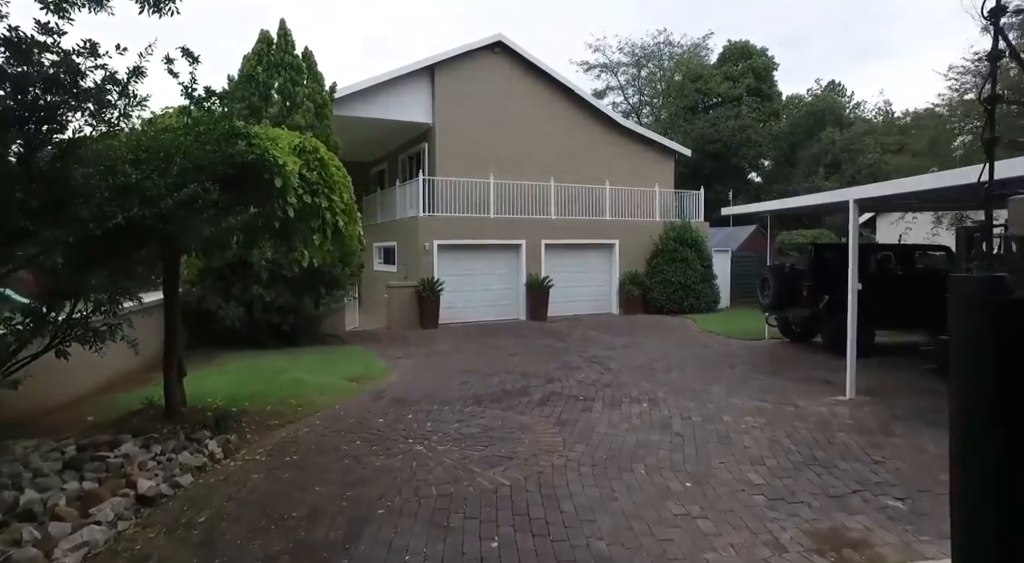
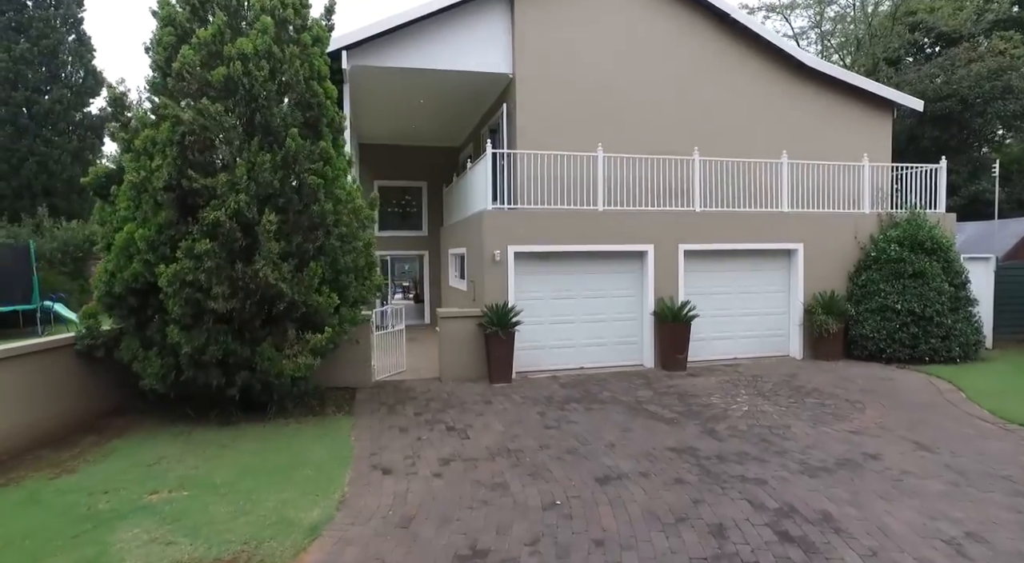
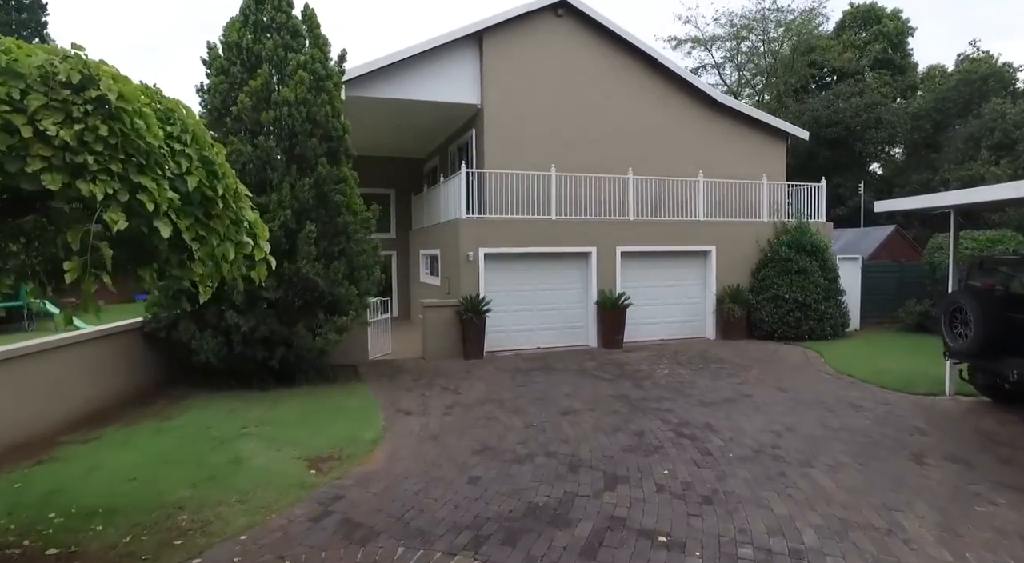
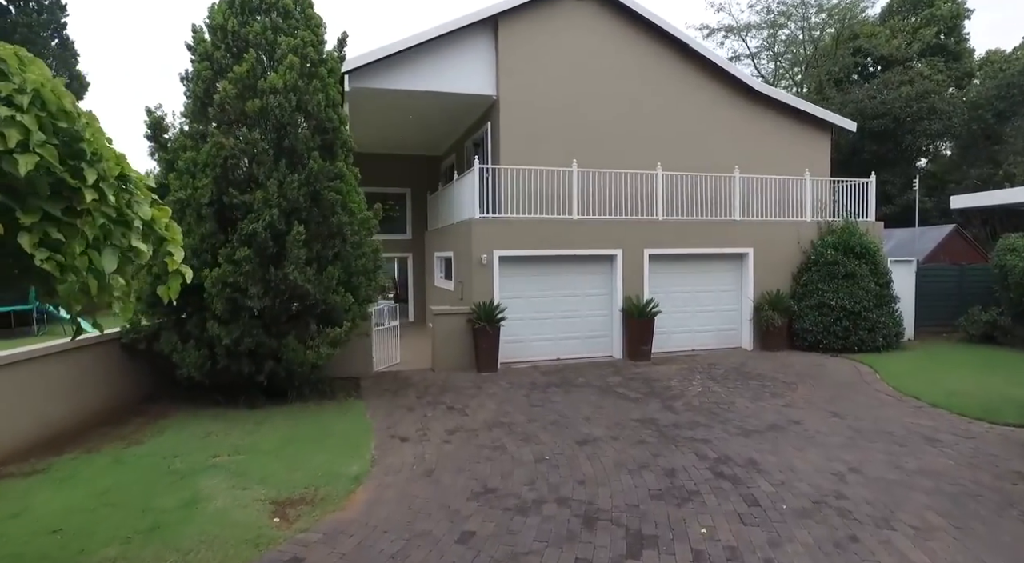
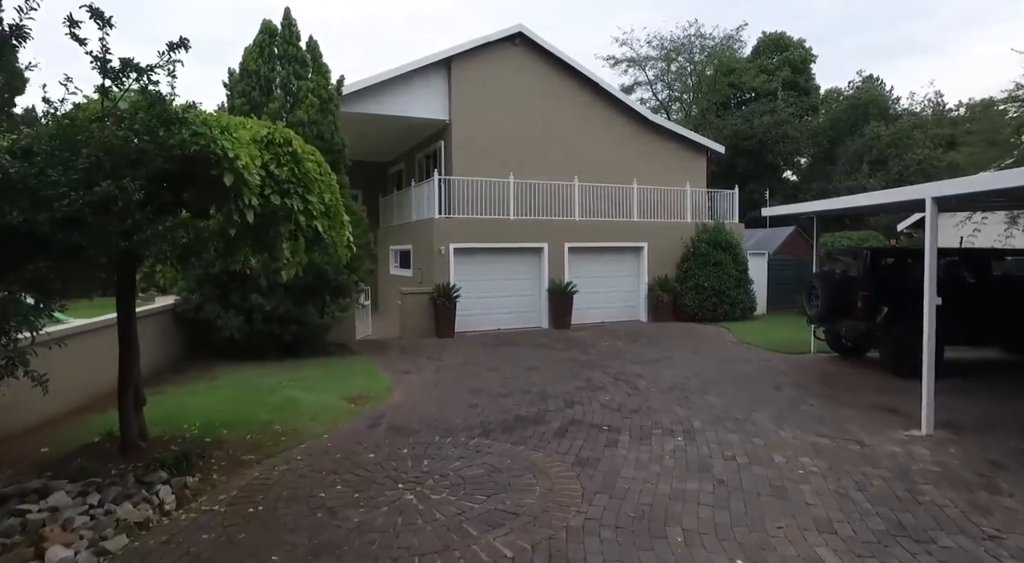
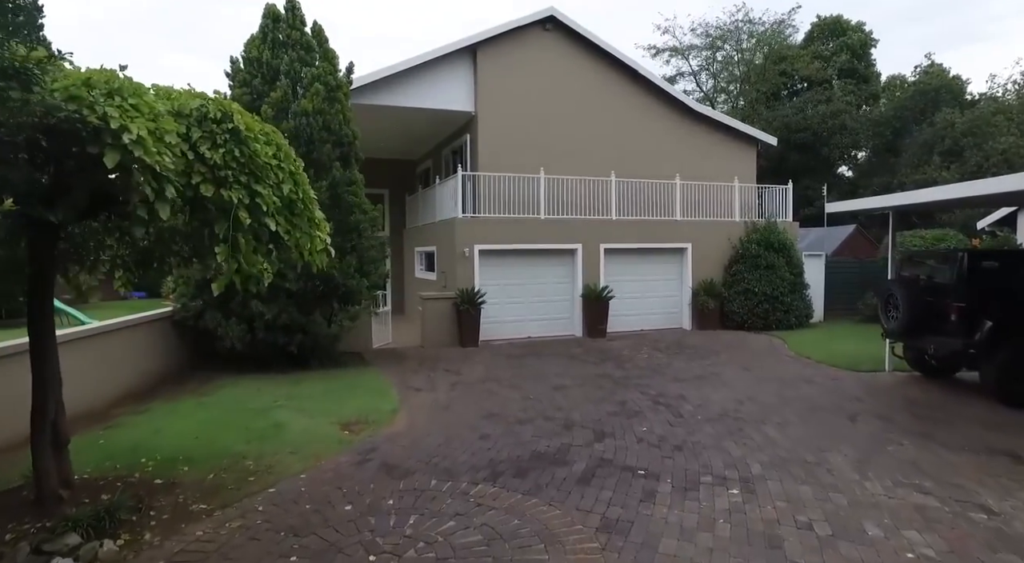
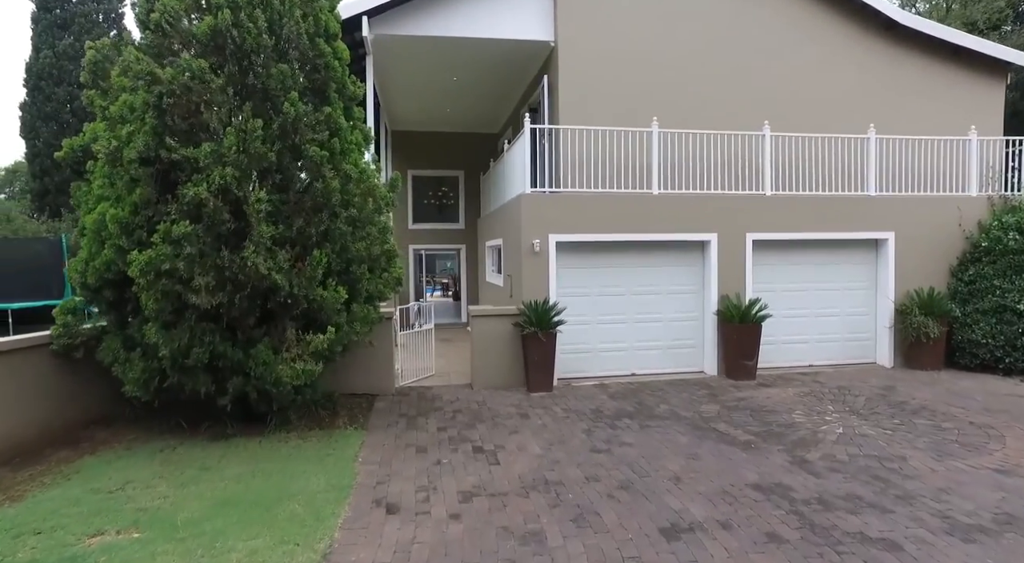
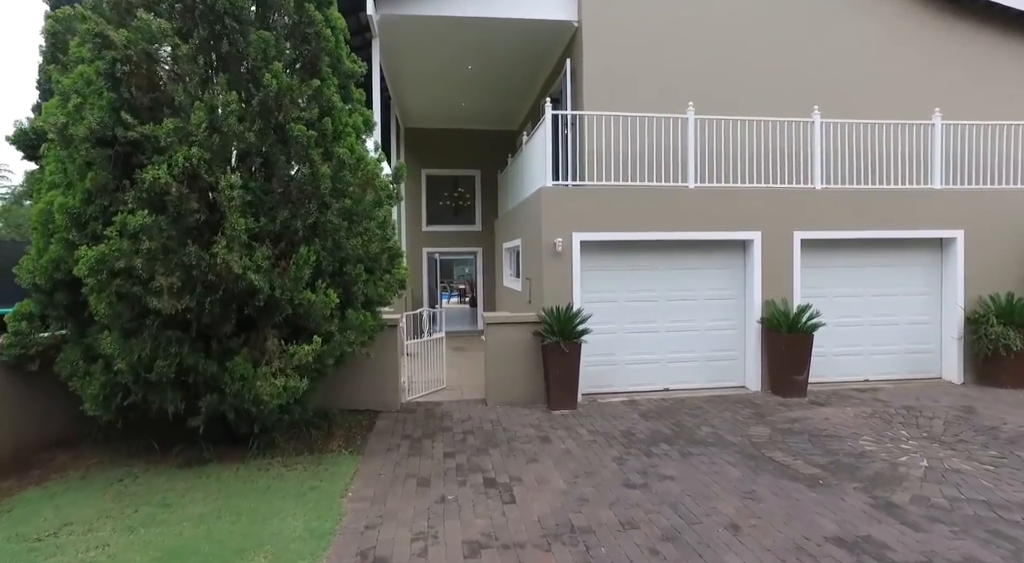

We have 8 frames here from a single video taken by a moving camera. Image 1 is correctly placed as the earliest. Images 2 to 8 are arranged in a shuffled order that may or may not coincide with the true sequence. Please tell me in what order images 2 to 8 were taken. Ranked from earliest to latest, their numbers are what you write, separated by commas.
5, 6, 3, 4, 2, 7, 8
